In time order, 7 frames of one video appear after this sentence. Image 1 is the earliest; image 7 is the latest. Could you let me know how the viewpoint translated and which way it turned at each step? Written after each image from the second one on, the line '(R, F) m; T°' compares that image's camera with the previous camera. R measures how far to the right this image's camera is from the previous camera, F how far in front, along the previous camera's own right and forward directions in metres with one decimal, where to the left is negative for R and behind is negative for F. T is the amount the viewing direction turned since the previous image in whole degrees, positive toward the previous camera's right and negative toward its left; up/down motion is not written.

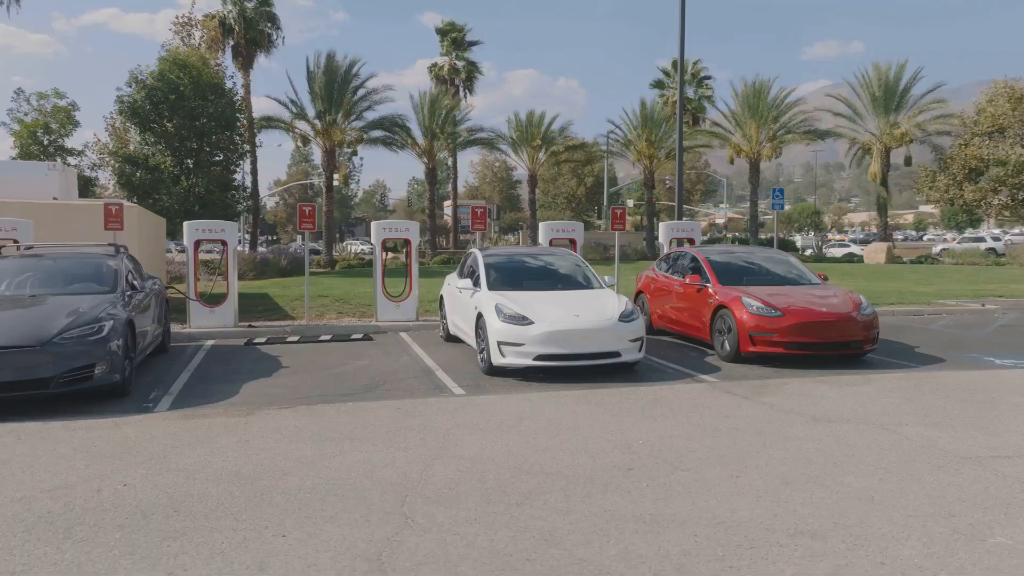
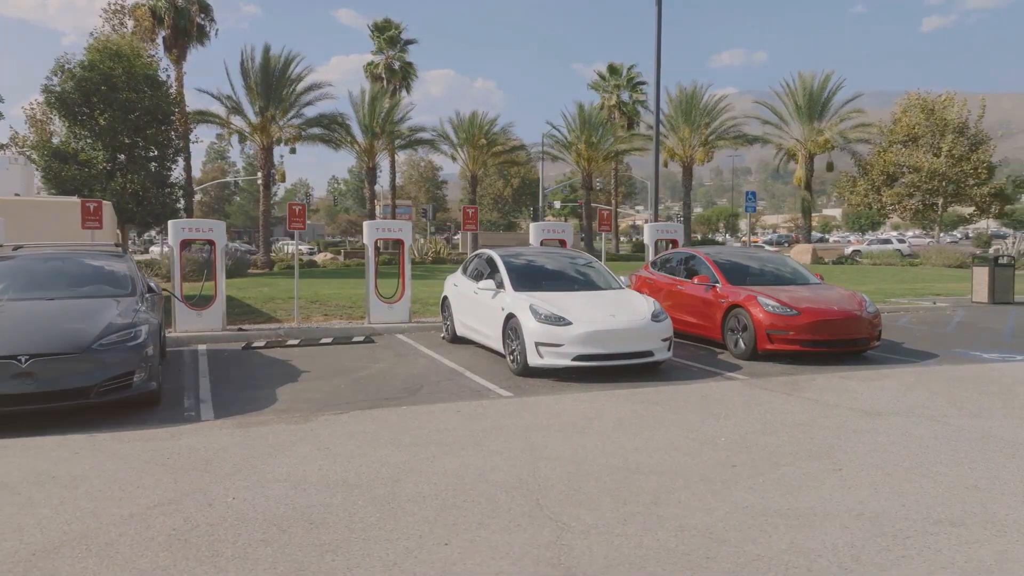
(-1.3, +0.1) m; +6°
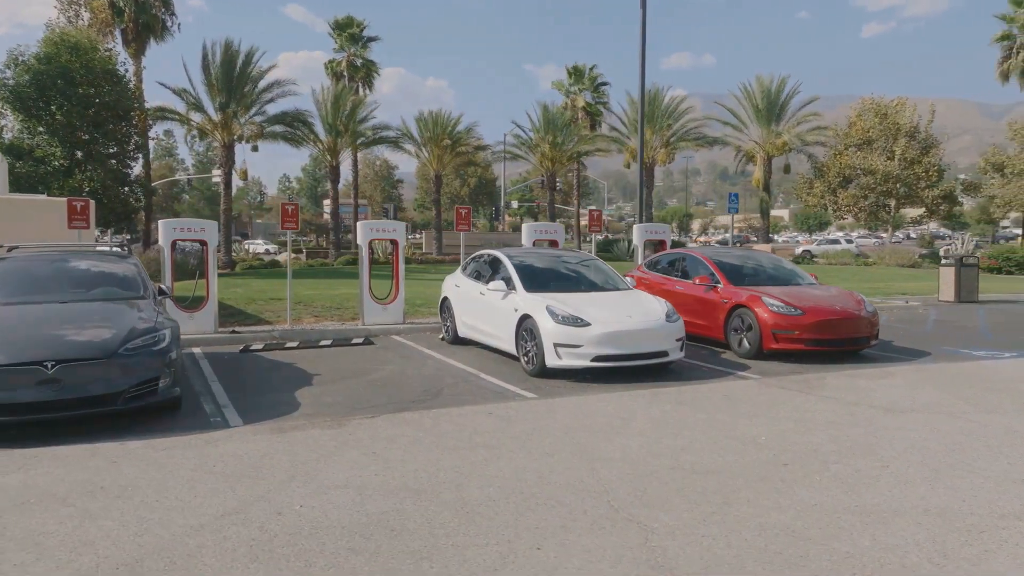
(-0.7, 0.0) m; +3°
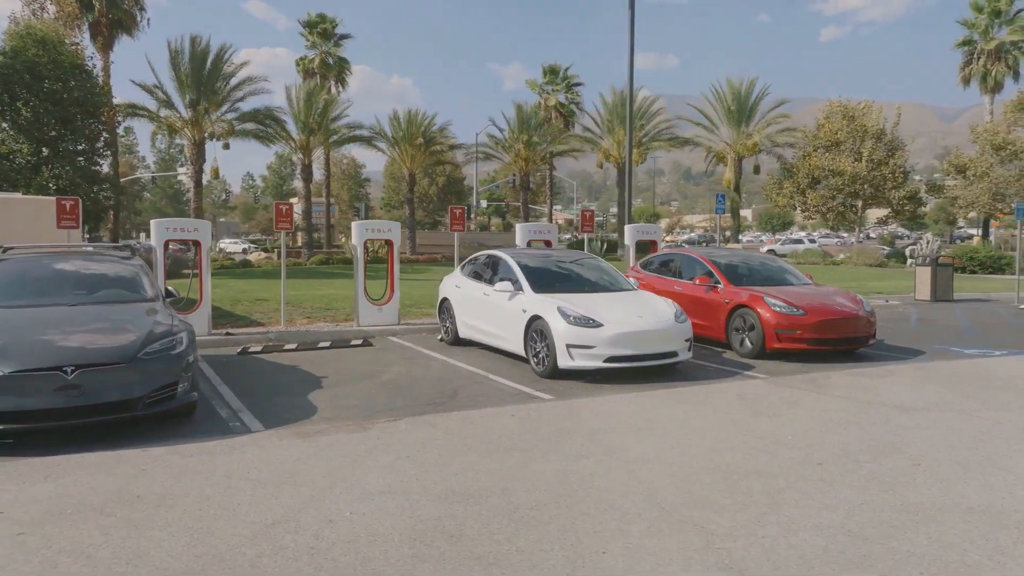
(-0.5, 0.0) m; +2°
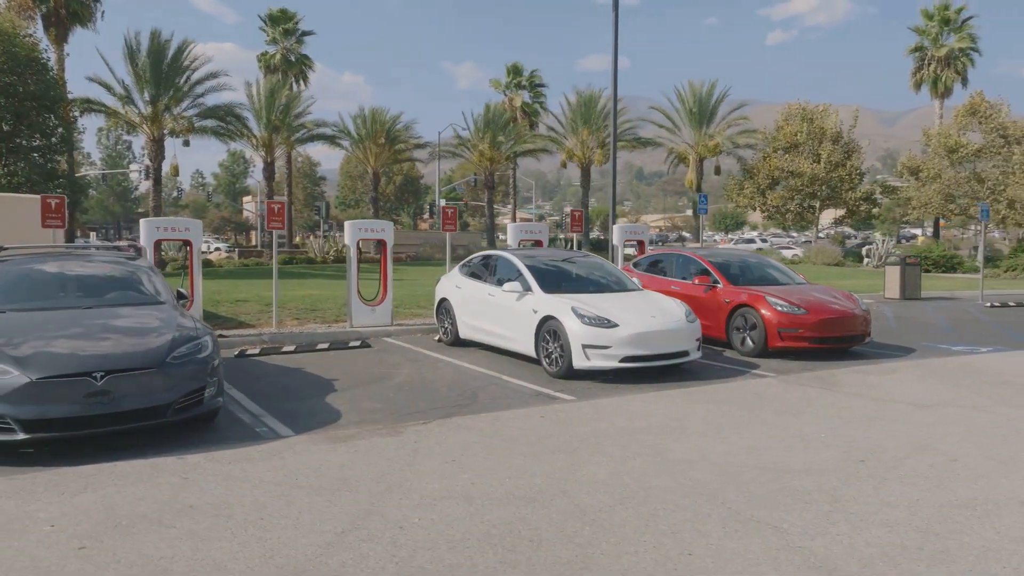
(-0.7, +0.1) m; +3°
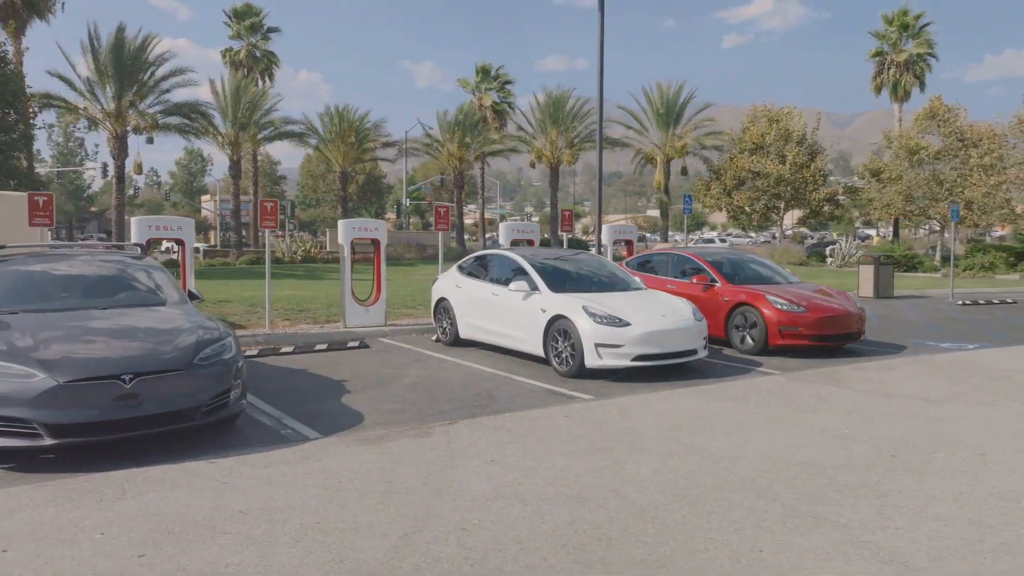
(-0.6, +0.1) m; +3°
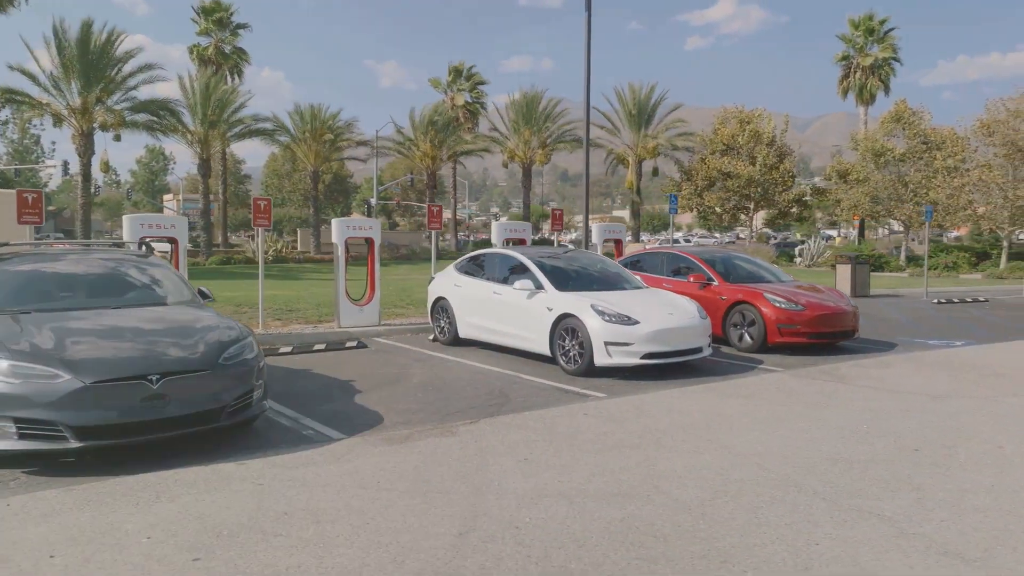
(-0.5, 0.0) m; +2°
